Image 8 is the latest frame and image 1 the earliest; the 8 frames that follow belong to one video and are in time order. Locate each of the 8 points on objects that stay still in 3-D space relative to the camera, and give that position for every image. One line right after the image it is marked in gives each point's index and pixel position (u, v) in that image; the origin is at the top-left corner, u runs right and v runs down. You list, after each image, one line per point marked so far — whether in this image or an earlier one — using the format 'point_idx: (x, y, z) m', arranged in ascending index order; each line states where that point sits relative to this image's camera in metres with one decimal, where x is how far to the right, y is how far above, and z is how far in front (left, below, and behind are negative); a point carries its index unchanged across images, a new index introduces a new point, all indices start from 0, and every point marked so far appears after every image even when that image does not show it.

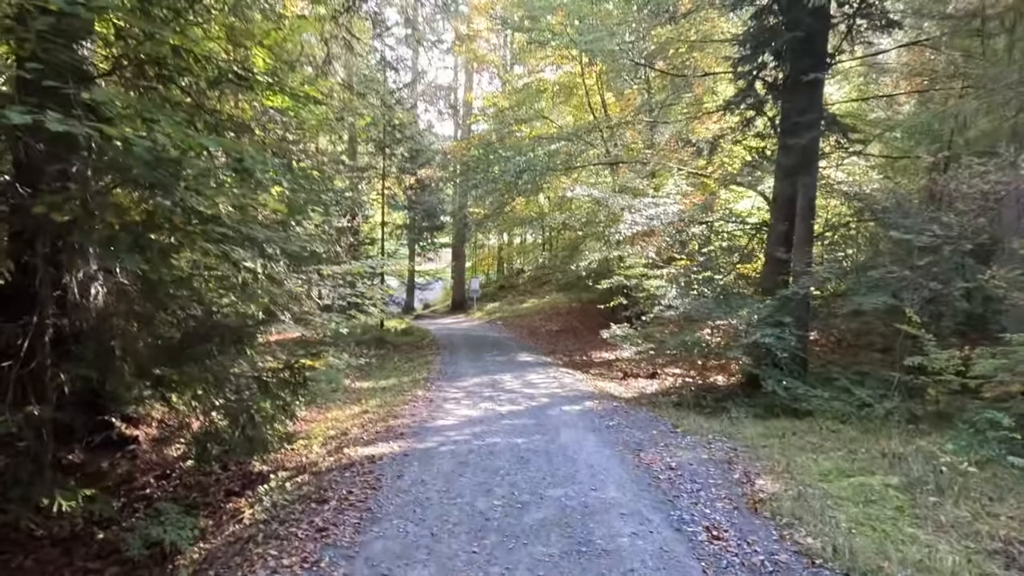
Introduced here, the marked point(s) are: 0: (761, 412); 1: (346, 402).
0: (+3.9, -2.0, +10.0) m
1: (-2.5, -1.7, +9.7) m
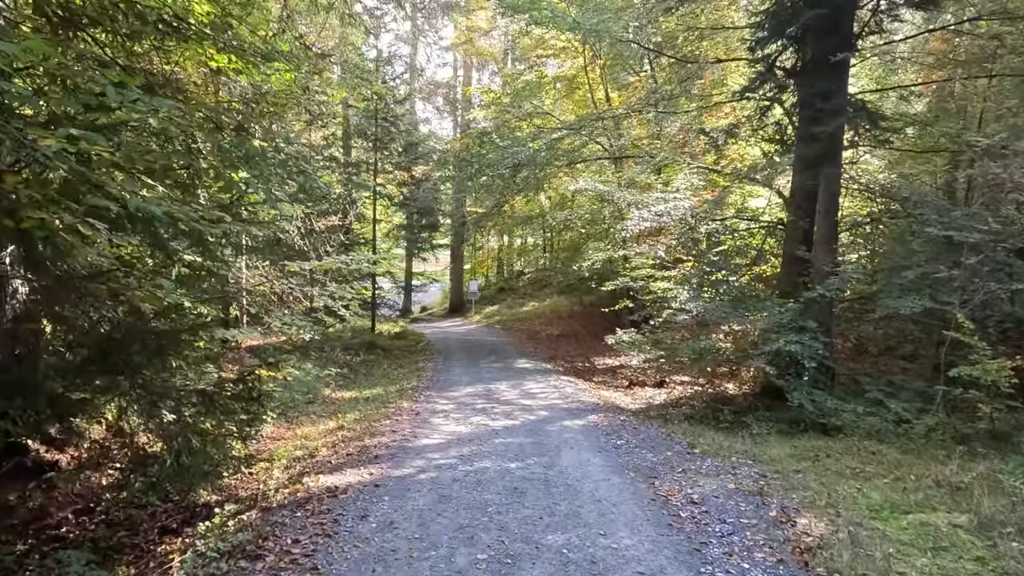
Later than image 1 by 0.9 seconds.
0: (+3.8, -2.0, +9.0) m
1: (-2.6, -1.7, +8.7) m
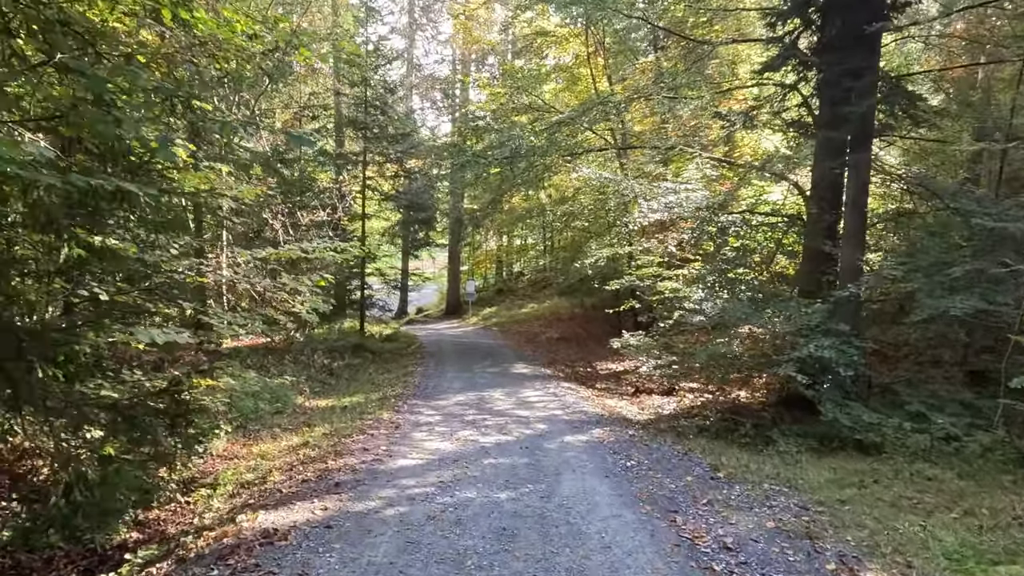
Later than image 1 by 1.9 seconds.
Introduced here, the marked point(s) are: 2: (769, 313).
0: (+3.7, -2.0, +7.9) m
1: (-2.7, -1.7, +7.6) m
2: (+3.7, -0.4, +9.2) m
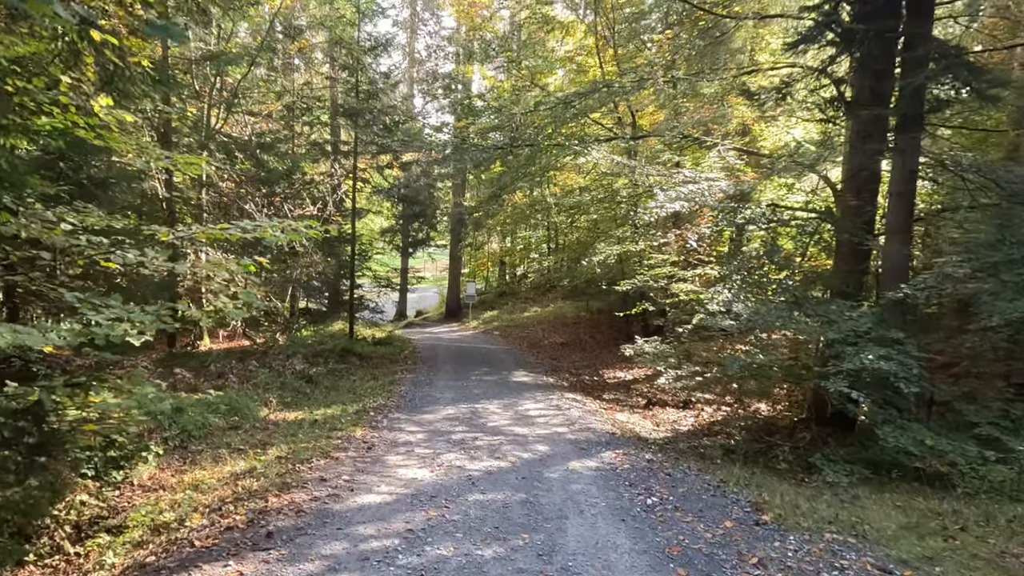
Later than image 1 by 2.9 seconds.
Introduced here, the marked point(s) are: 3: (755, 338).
0: (+3.7, -2.0, +6.6) m
1: (-2.7, -1.6, +6.3) m
2: (+3.6, -0.4, +7.9) m
3: (+3.2, -0.7, +8.4) m
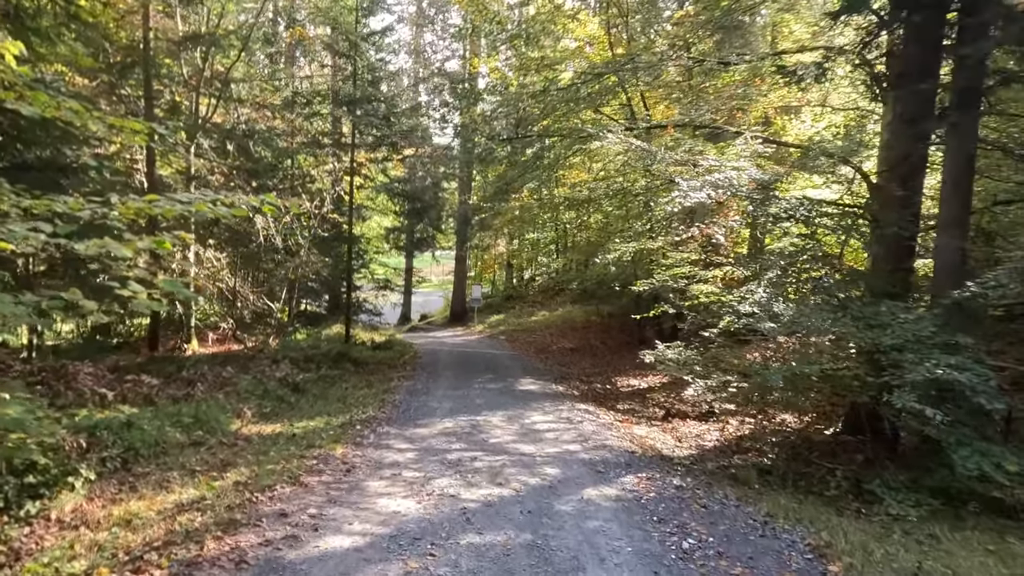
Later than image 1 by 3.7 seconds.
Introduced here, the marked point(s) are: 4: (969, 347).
0: (+3.7, -1.9, +5.6) m
1: (-2.7, -1.5, +5.4) m
2: (+3.7, -0.3, +6.9) m
3: (+3.2, -0.6, +7.3) m
4: (+4.4, -0.6, +6.2) m
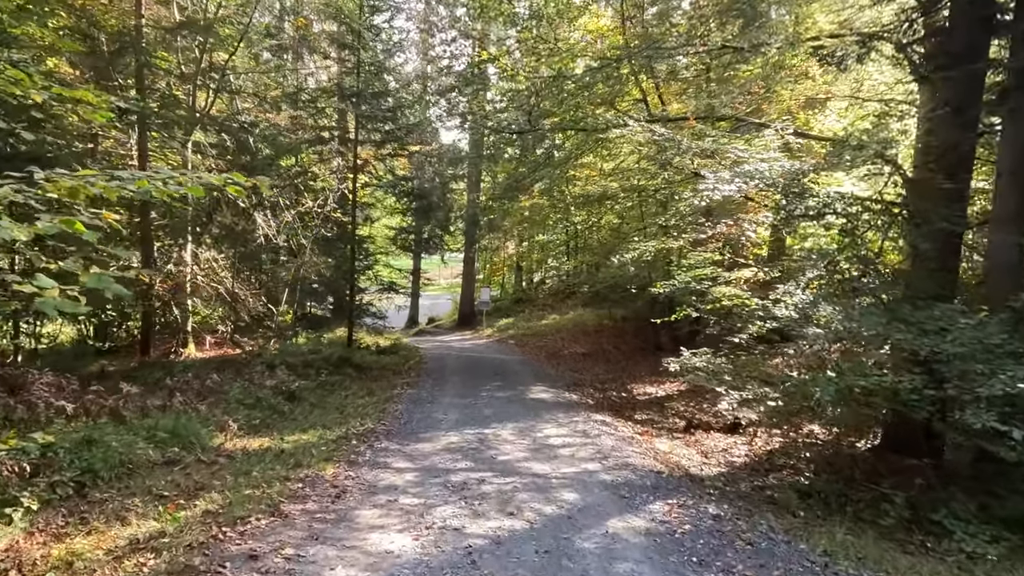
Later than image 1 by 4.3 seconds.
0: (+3.8, -1.9, +4.8) m
1: (-2.6, -1.5, +4.7) m
2: (+3.8, -0.3, +6.1) m
3: (+3.3, -0.6, +6.6) m
4: (+4.5, -0.6, +5.4) m
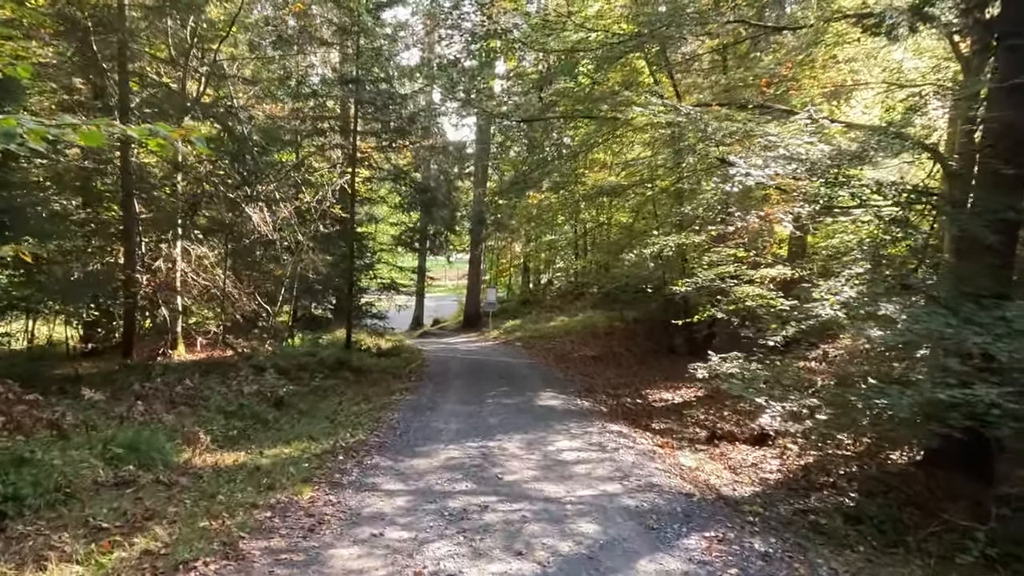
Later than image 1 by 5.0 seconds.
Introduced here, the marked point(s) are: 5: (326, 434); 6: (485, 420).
0: (+3.9, -1.9, +4.0) m
1: (-2.5, -1.5, +3.9) m
2: (+3.9, -0.3, +5.3) m
3: (+3.4, -0.6, +5.8) m
4: (+4.6, -0.5, +4.6) m
5: (-2.1, -1.6, +7.1) m
6: (-0.3, -1.7, +8.1) m
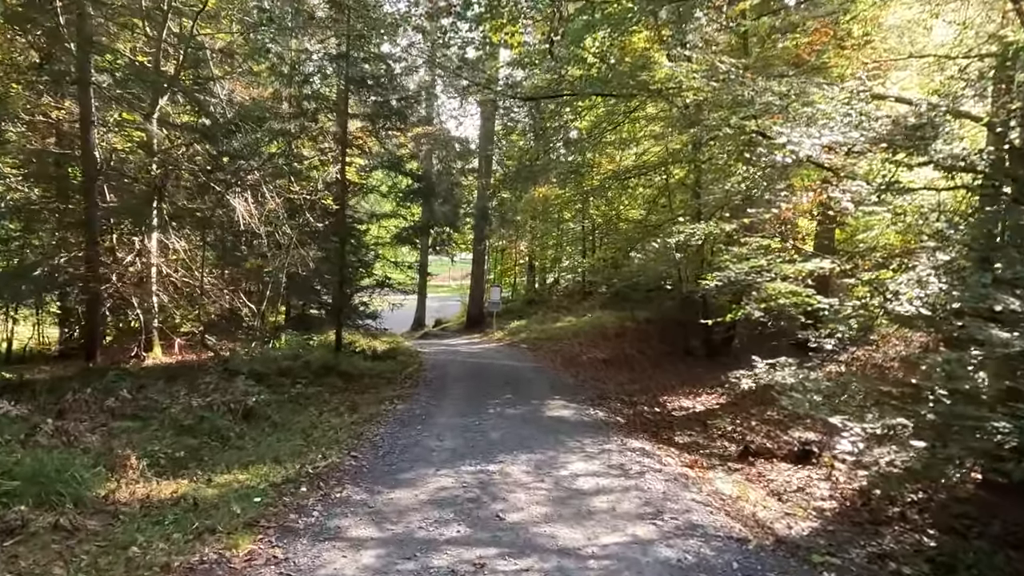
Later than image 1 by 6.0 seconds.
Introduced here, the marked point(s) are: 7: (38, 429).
0: (+3.9, -1.8, +2.8) m
1: (-2.5, -1.4, +2.8) m
2: (+3.9, -0.2, +4.1) m
3: (+3.4, -0.5, +4.6) m
4: (+4.6, -0.5, +3.4) m
5: (-2.0, -1.5, +6.0) m
6: (-0.3, -1.6, +7.0) m
7: (-4.0, -1.1, +5.3) m
